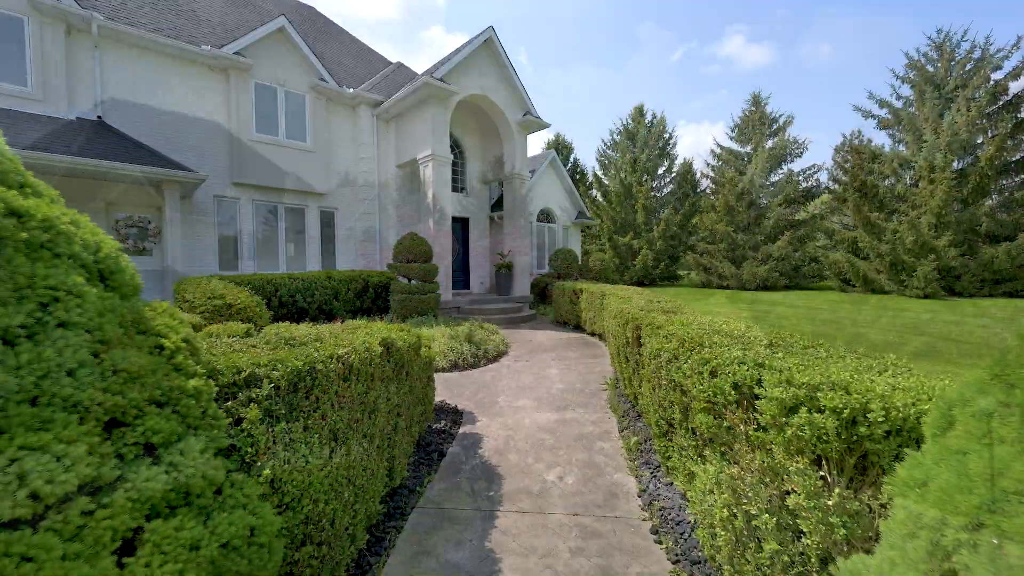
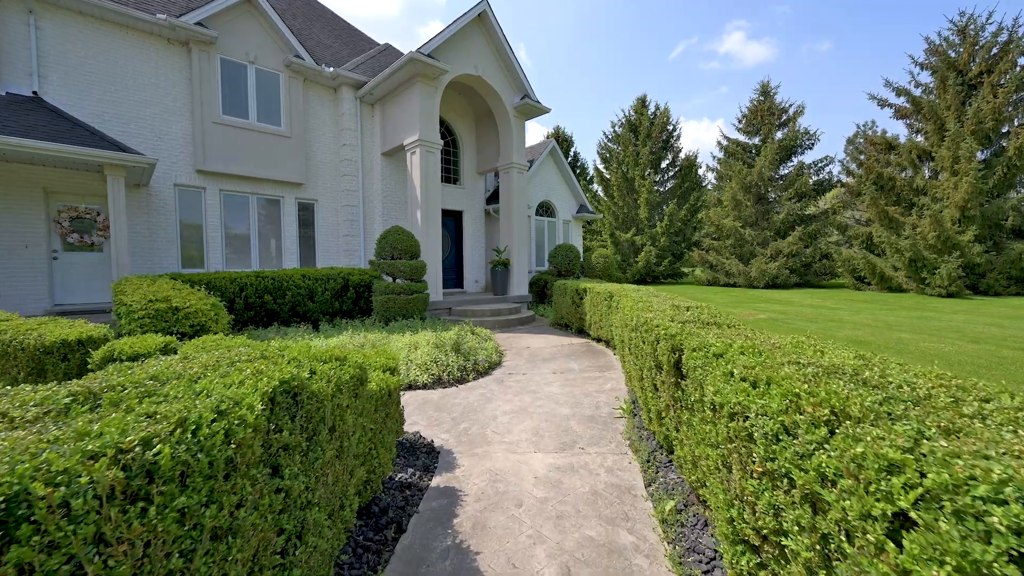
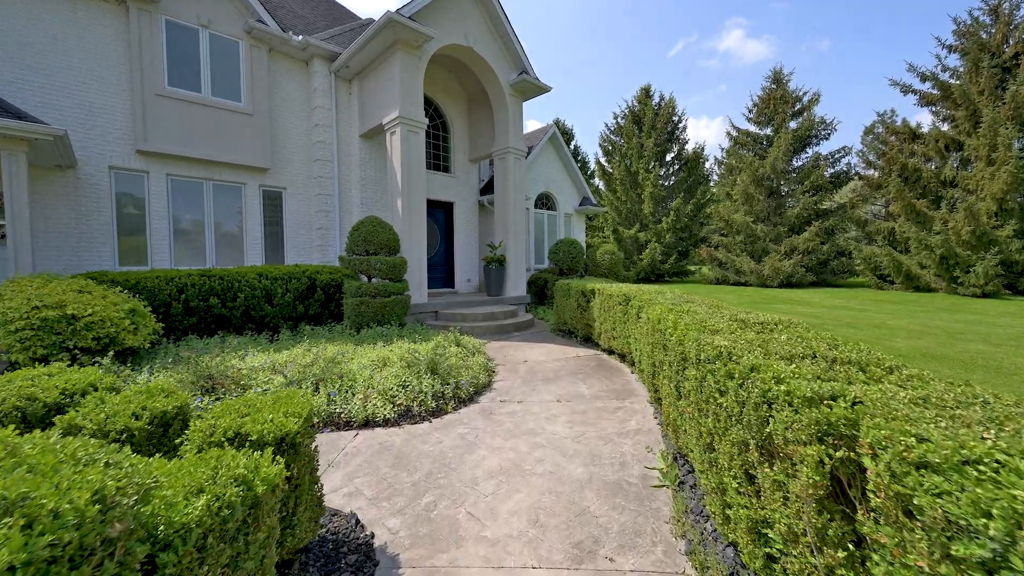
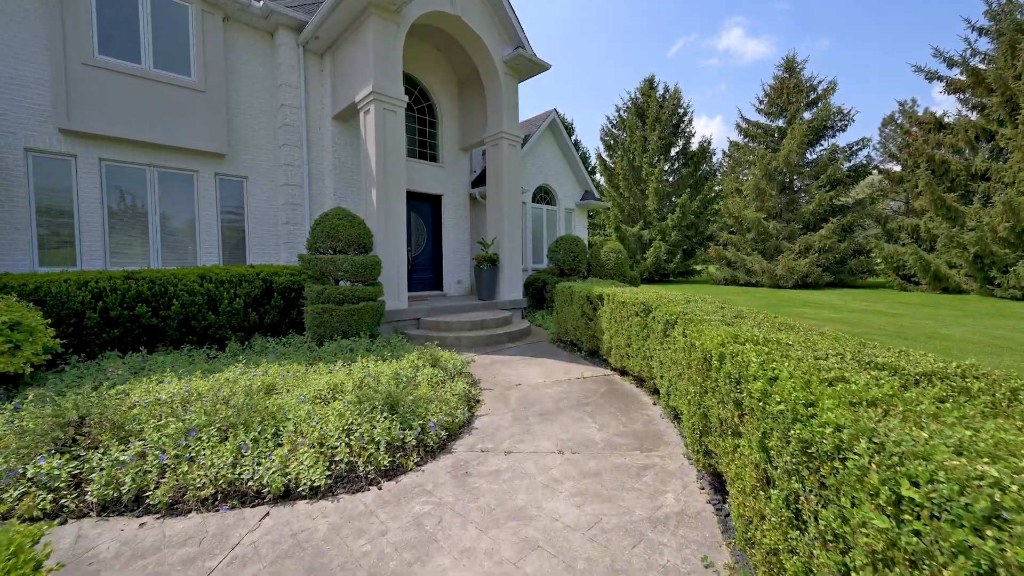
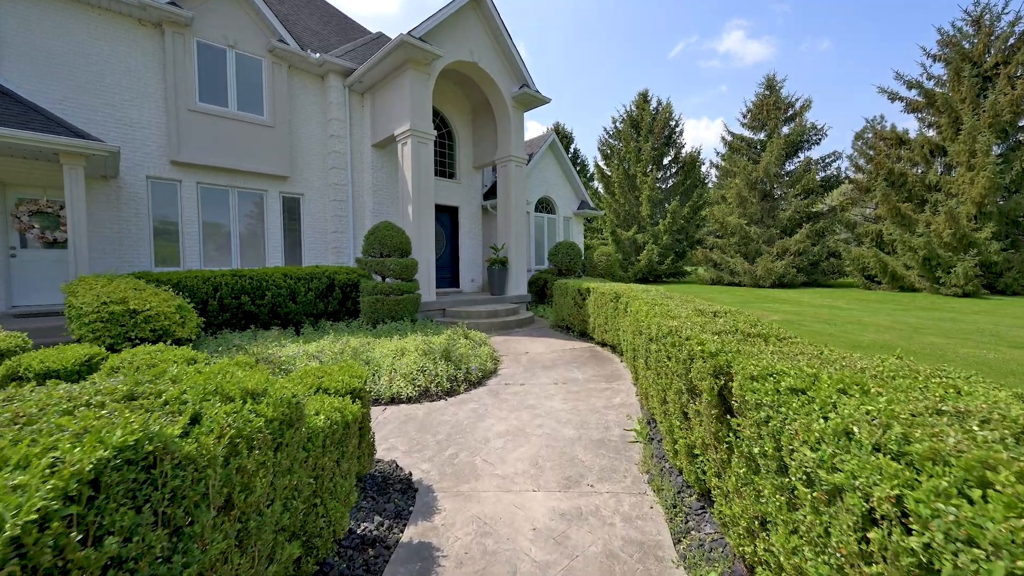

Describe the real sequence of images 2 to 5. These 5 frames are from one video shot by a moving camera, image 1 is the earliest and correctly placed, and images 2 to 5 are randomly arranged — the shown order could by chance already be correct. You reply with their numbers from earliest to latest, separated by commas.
2, 5, 3, 4
